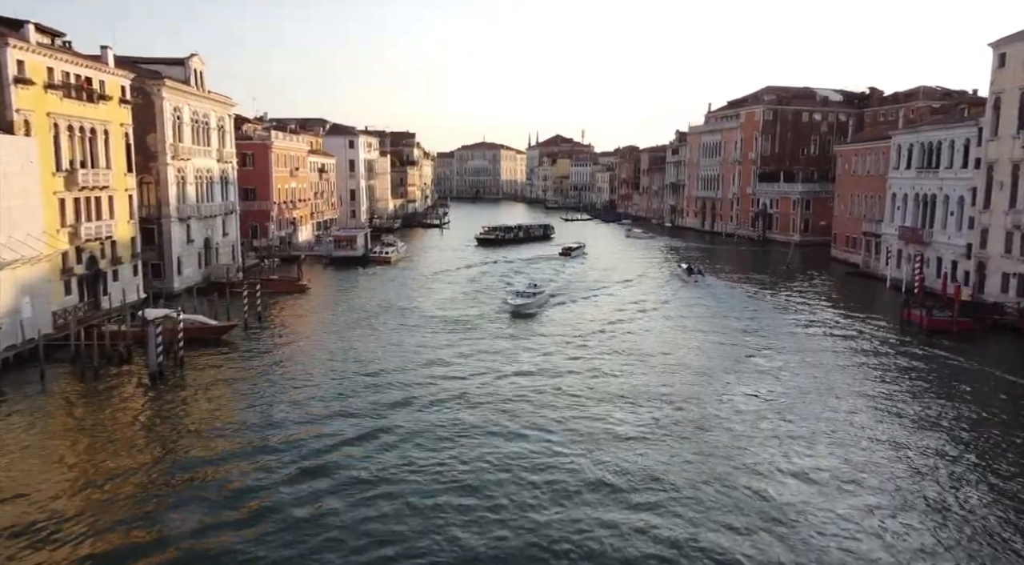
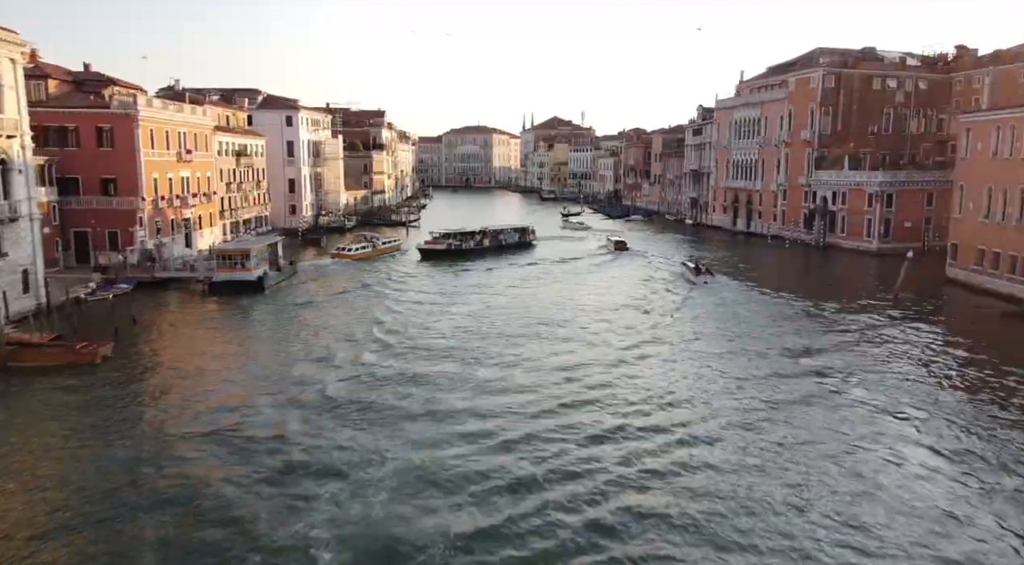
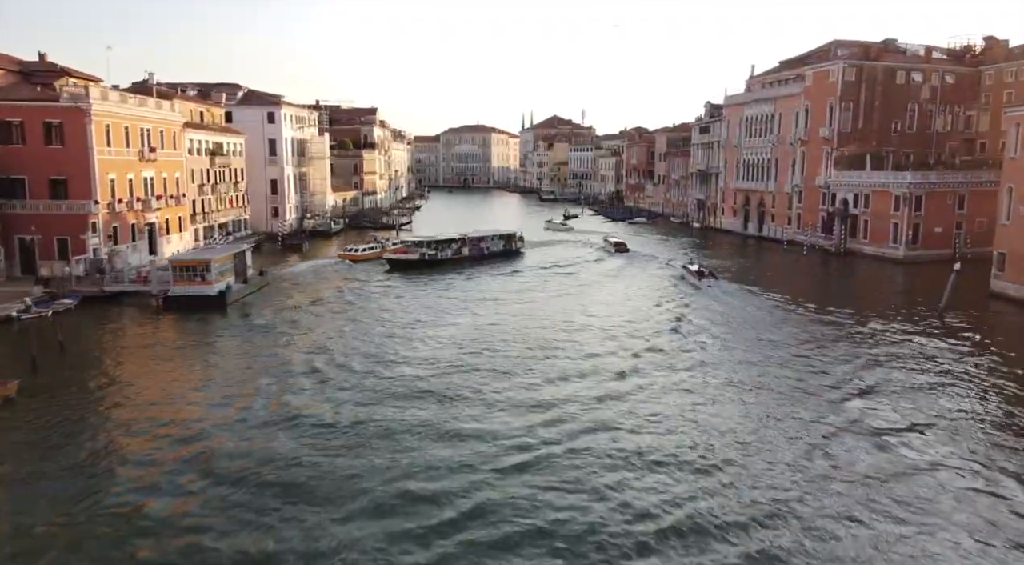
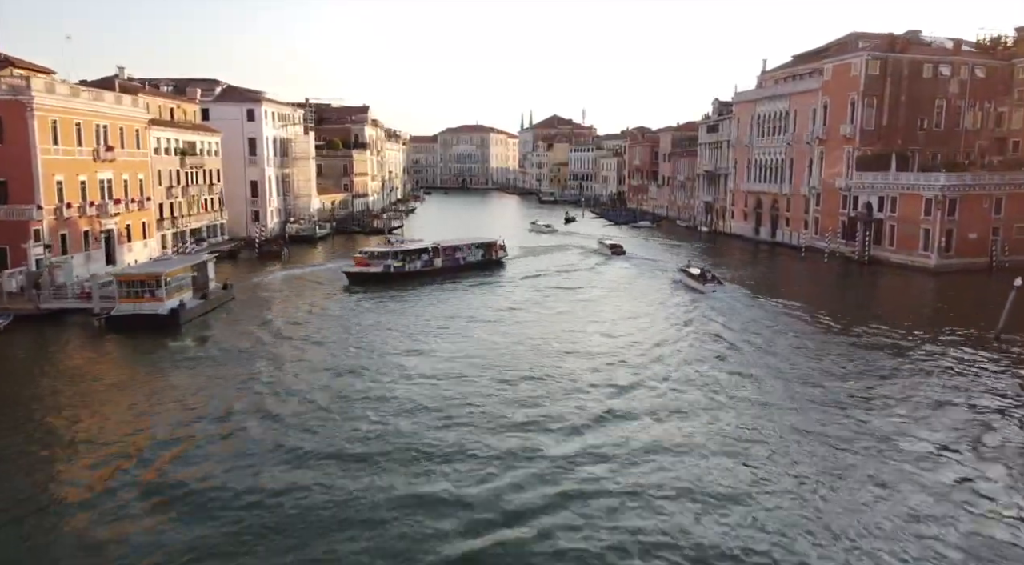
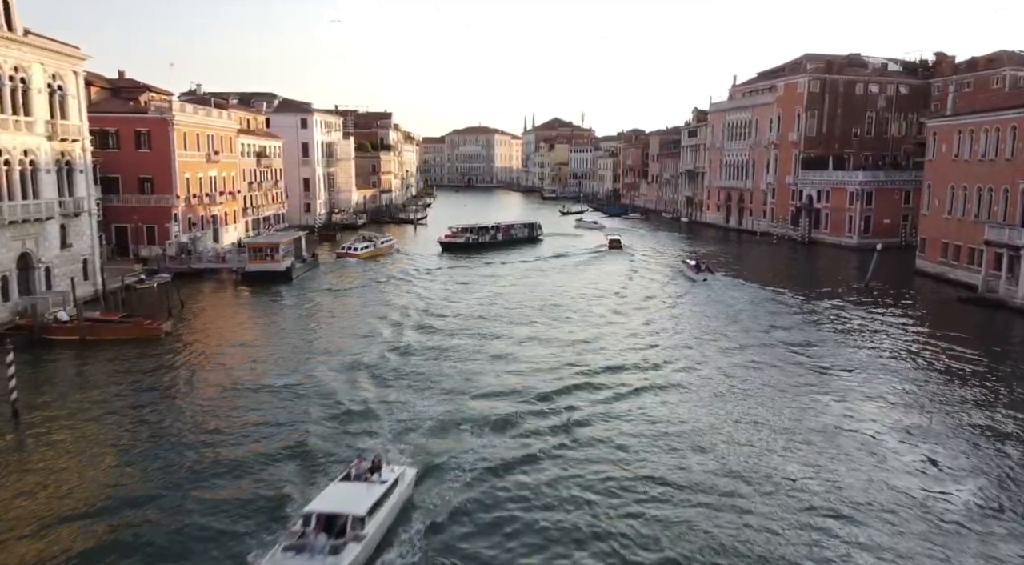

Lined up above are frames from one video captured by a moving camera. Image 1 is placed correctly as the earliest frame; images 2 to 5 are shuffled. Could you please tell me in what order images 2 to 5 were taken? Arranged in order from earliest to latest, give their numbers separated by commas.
5, 2, 3, 4
